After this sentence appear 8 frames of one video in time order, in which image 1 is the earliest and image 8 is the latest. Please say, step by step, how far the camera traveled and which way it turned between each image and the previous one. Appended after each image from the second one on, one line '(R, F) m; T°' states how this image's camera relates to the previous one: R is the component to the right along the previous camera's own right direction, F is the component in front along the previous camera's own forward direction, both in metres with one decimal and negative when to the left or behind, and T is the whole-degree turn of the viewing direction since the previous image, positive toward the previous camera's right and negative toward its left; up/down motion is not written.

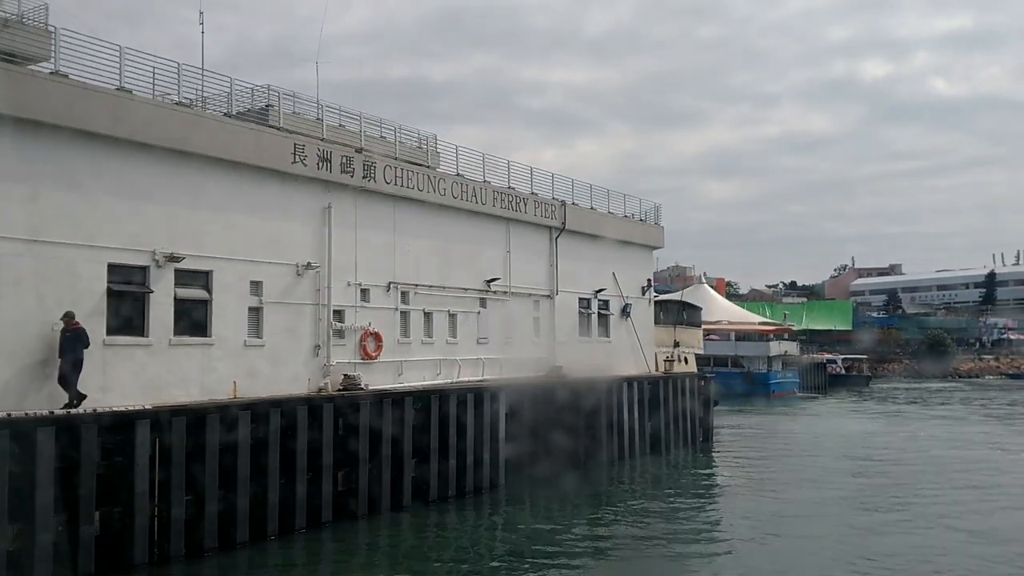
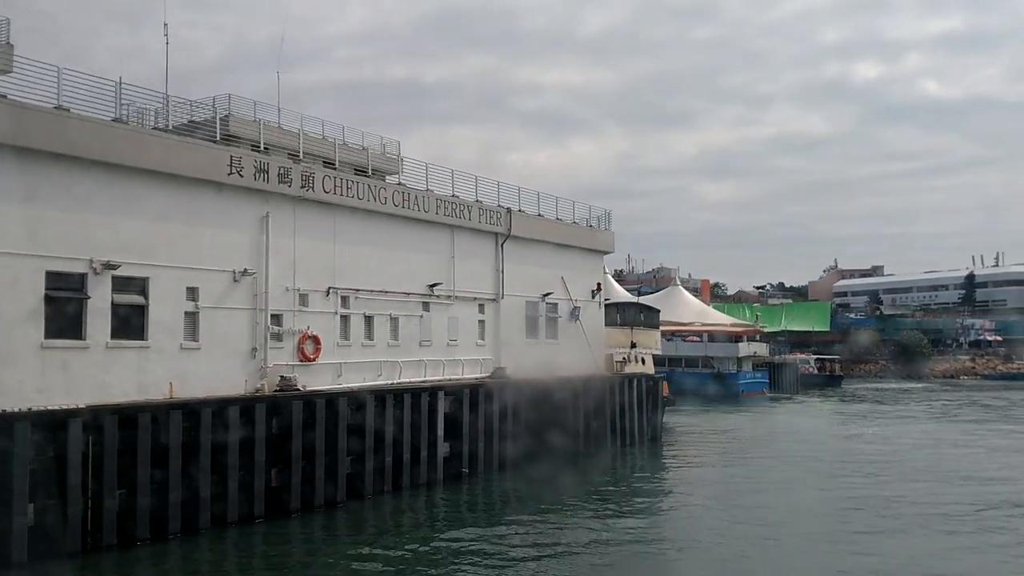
(+1.2, -0.8) m; 0°
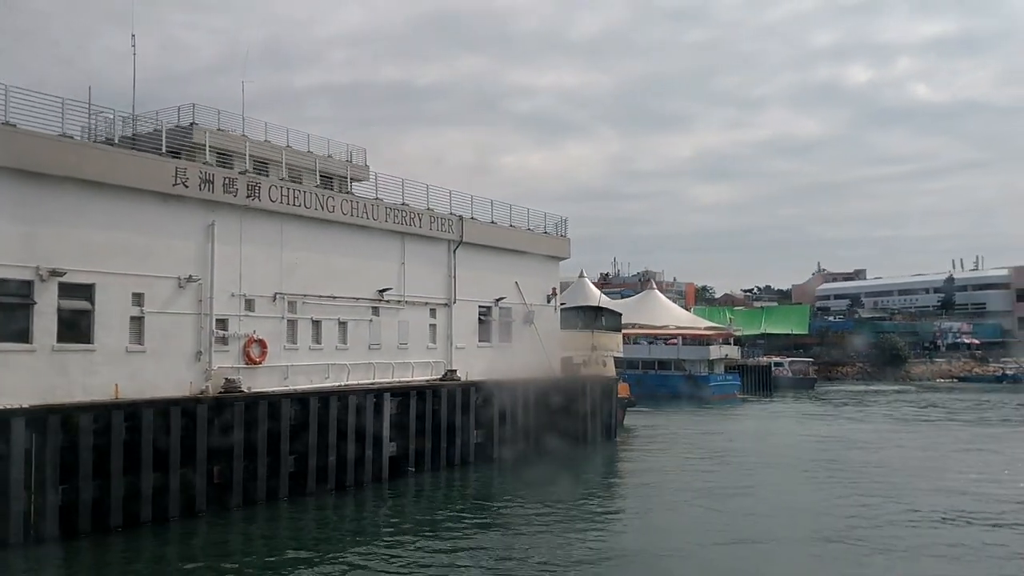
(+1.1, -0.8) m; +1°
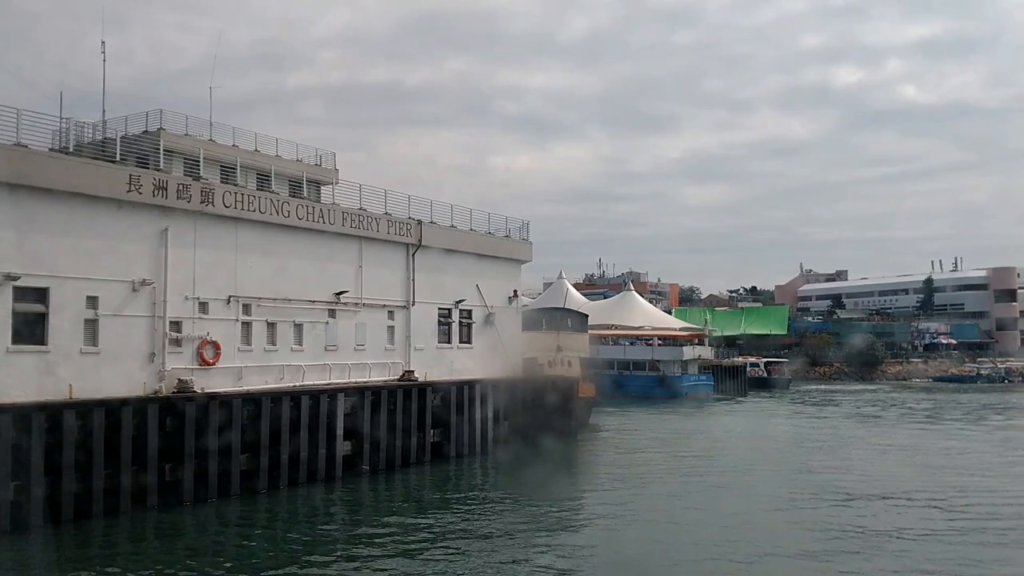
(+1.0, -0.7) m; +1°
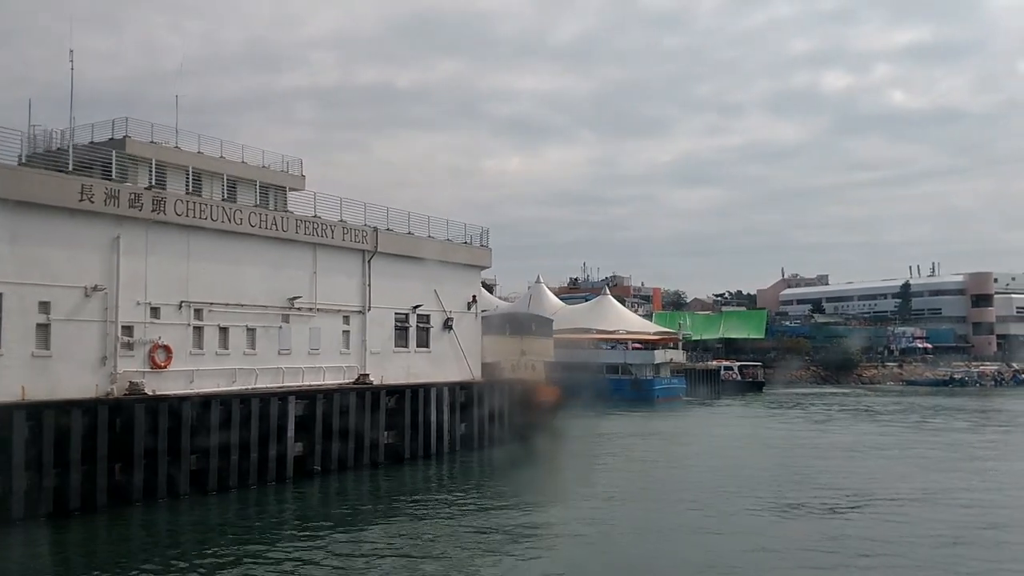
(+1.1, -0.8) m; +1°
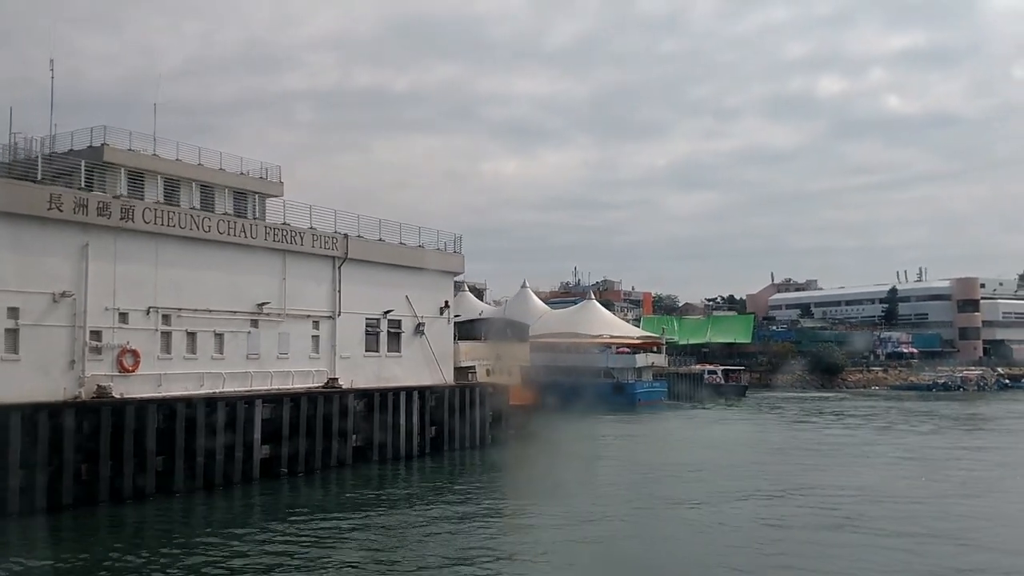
(+0.8, -0.6) m; 0°
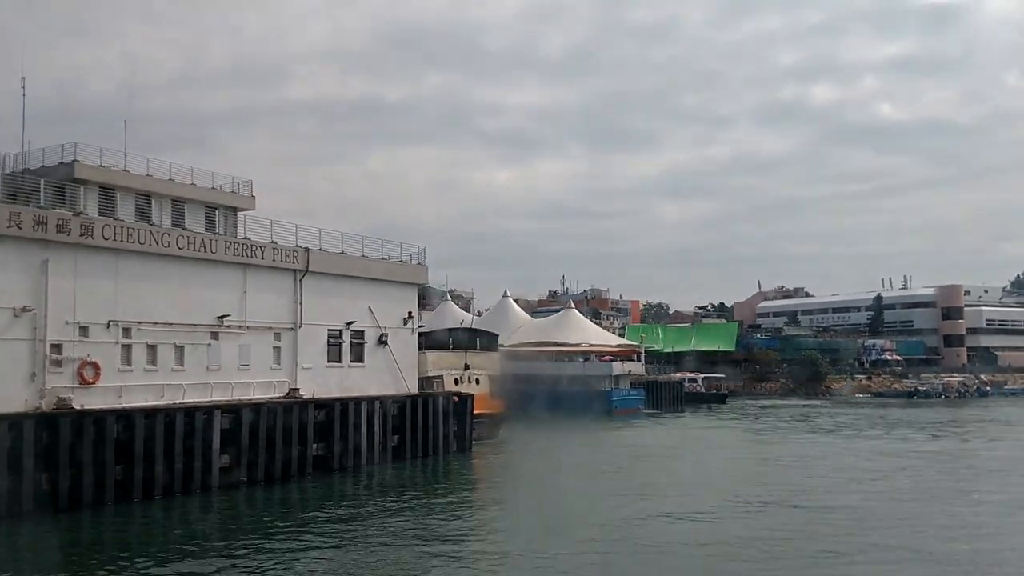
(+1.1, -0.8) m; 0°
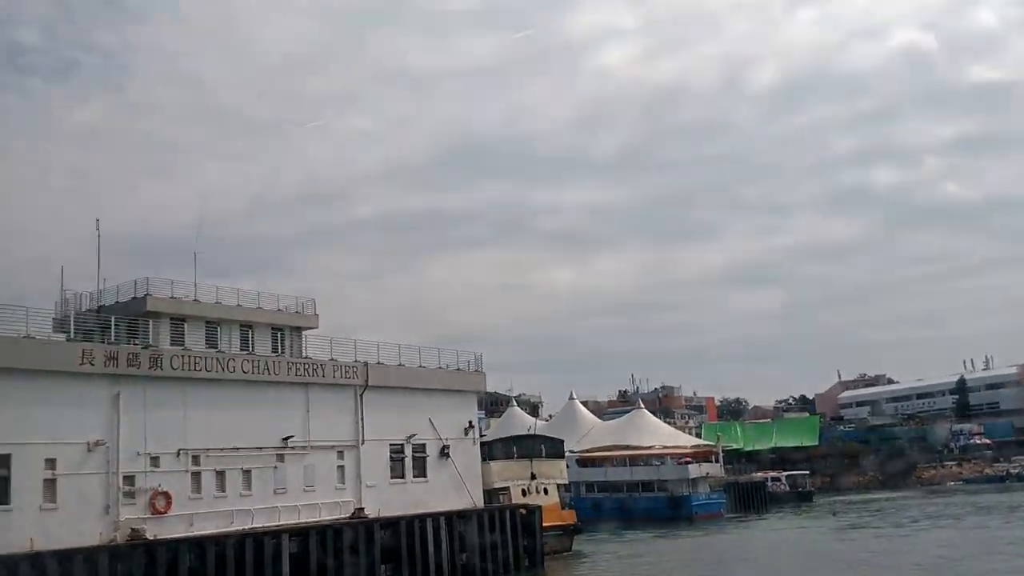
(+0.2, 0.0) m; -4°
